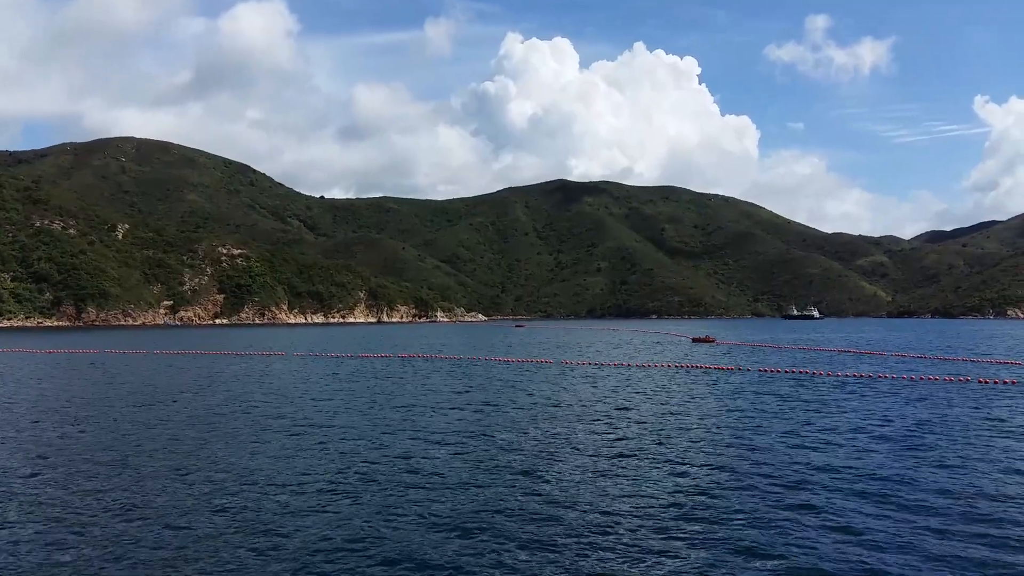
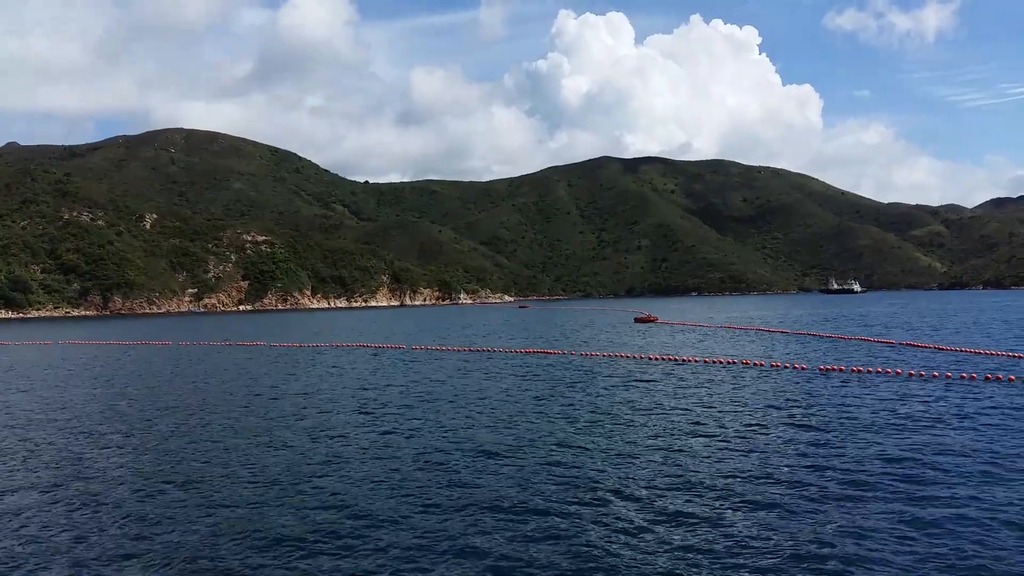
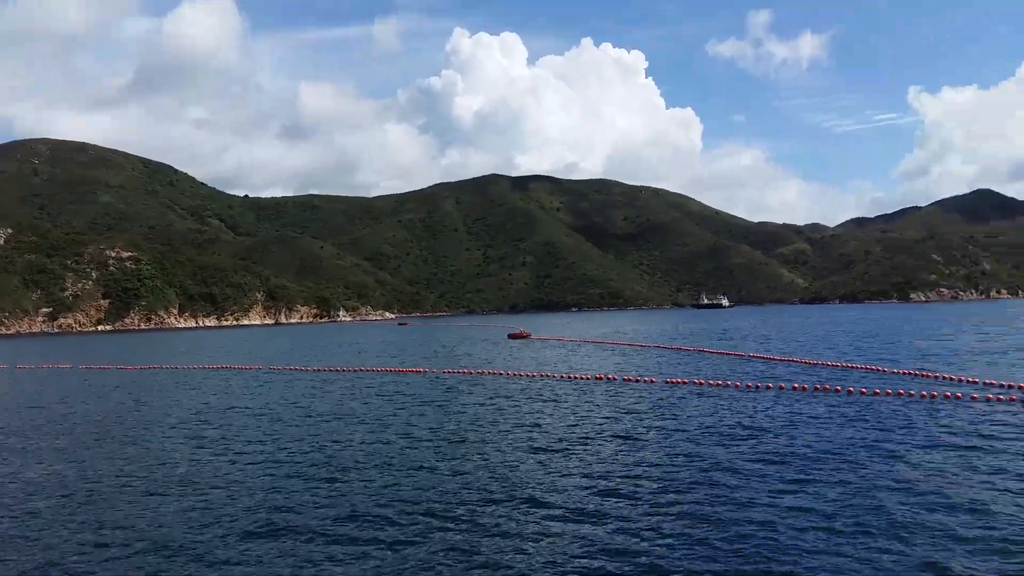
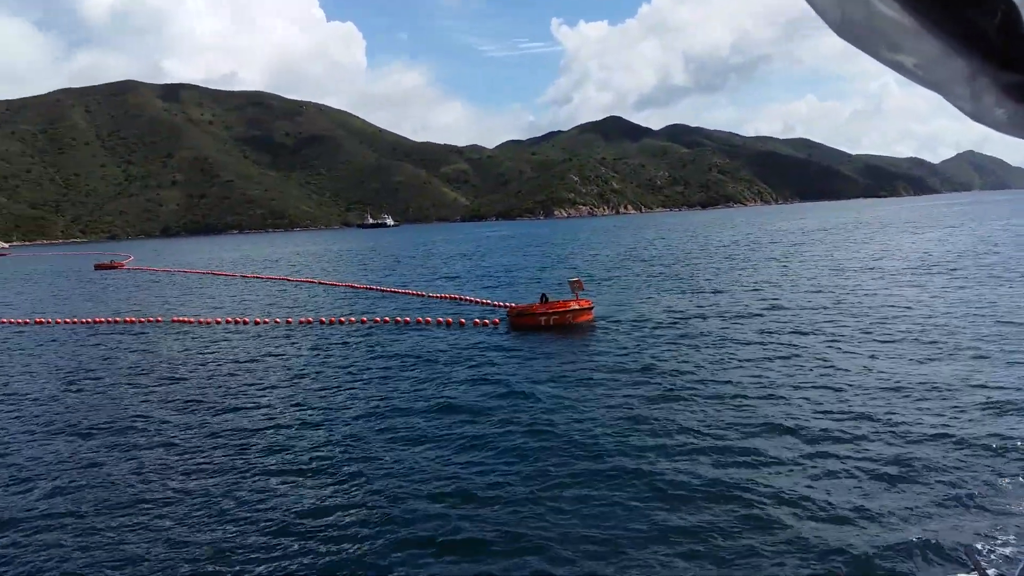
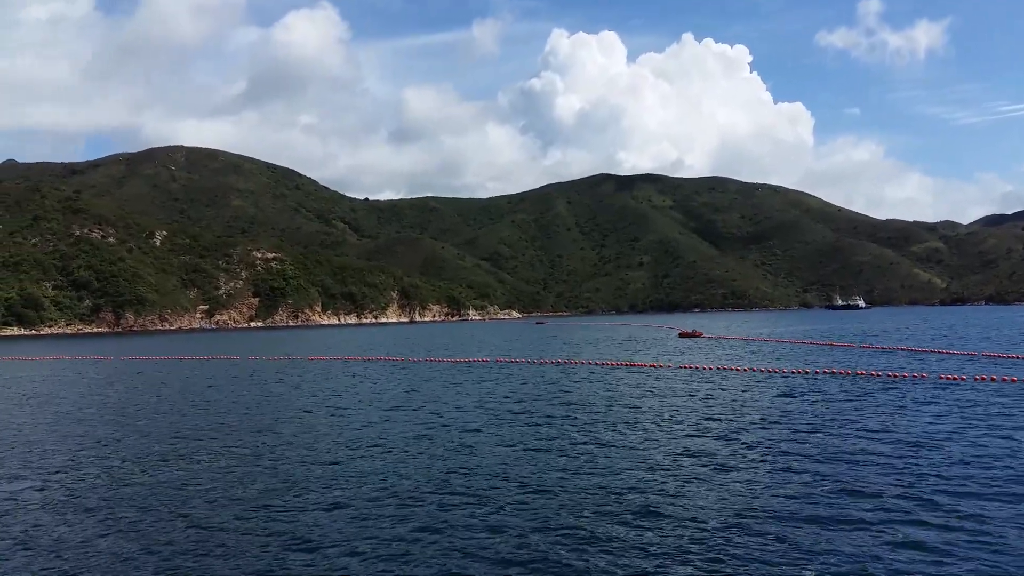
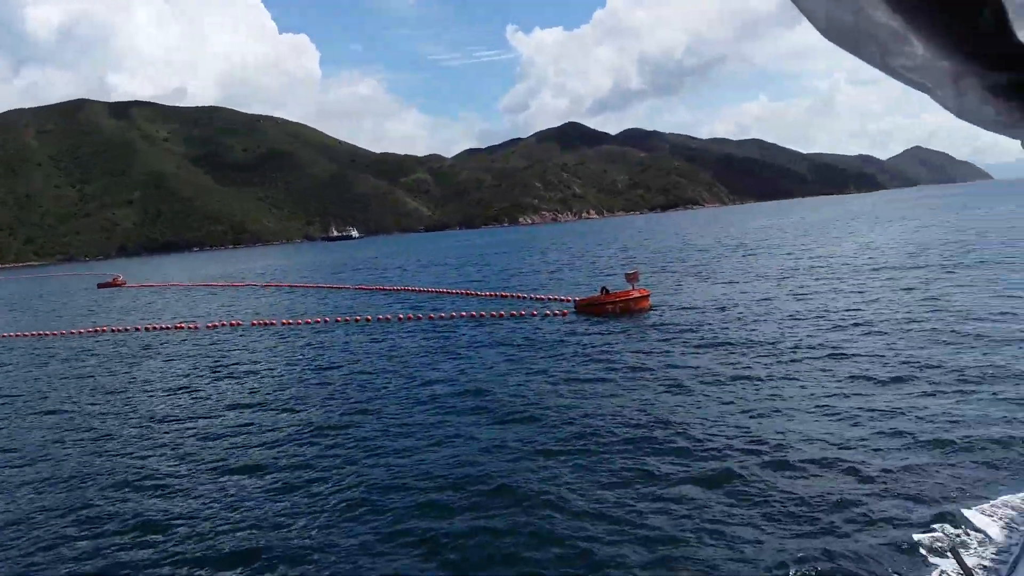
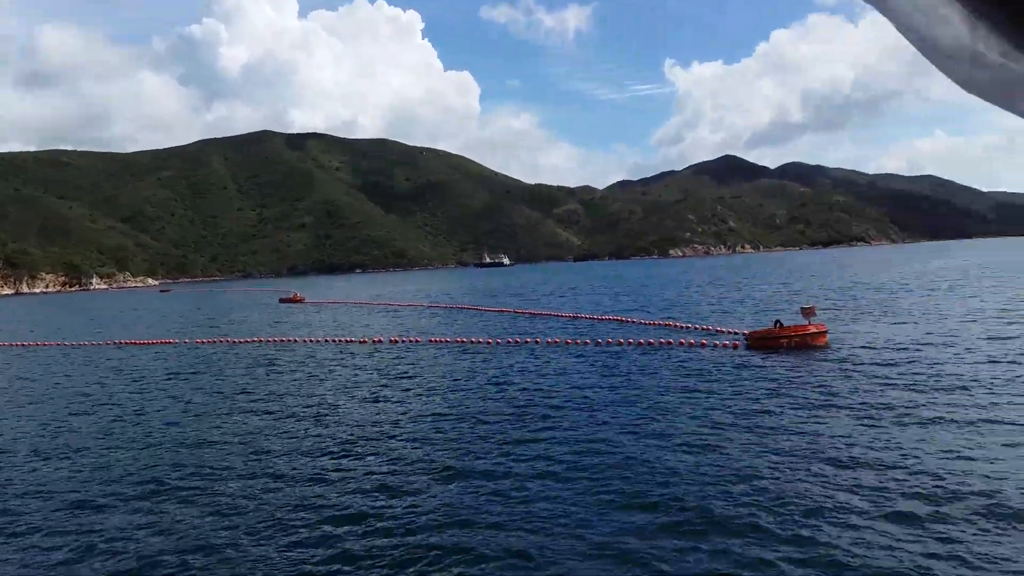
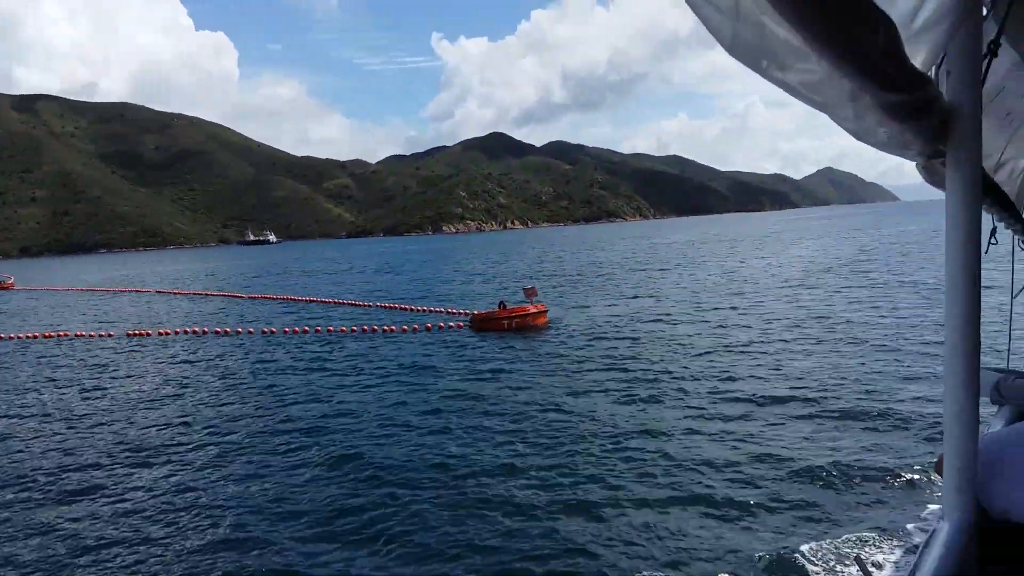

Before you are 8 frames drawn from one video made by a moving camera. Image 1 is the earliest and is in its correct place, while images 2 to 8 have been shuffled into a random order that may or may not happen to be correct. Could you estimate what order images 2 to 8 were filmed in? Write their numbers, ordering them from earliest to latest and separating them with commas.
5, 2, 3, 7, 6, 8, 4
